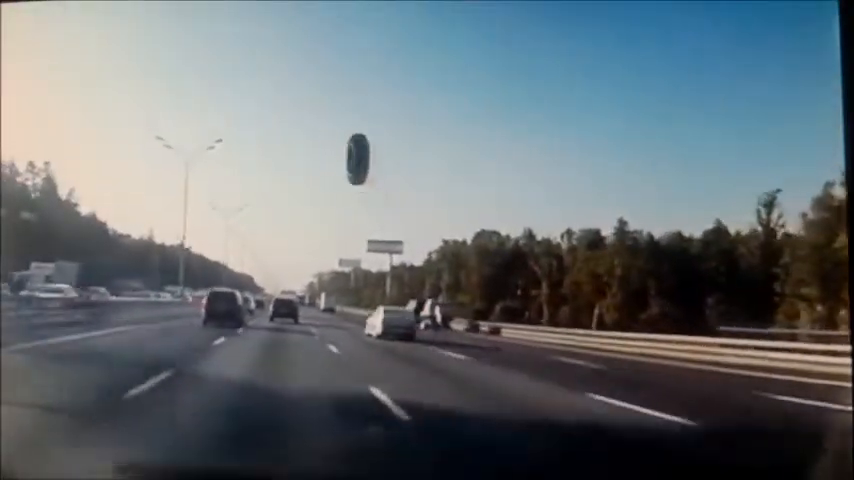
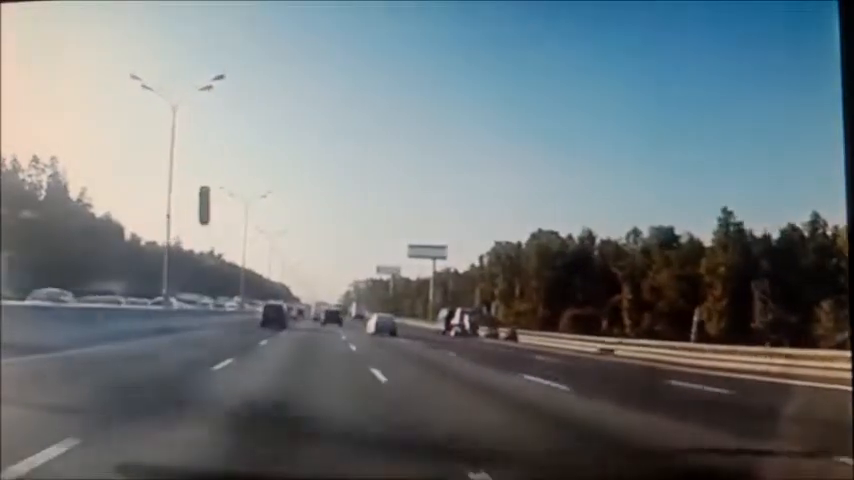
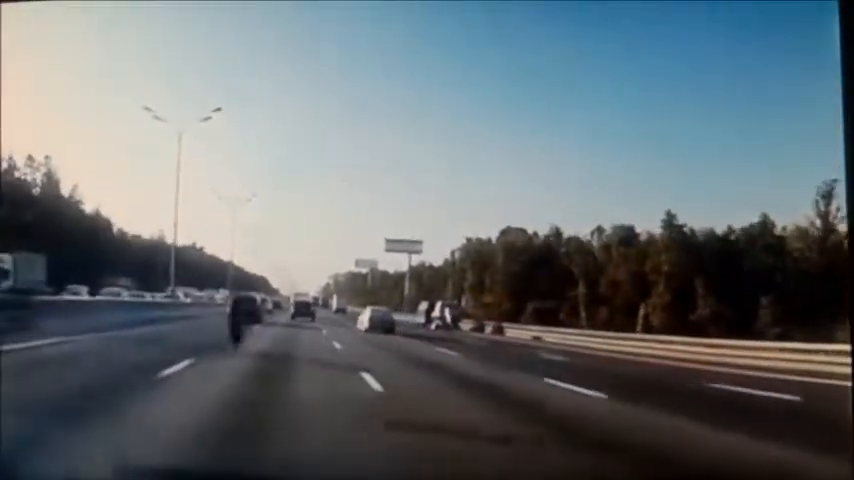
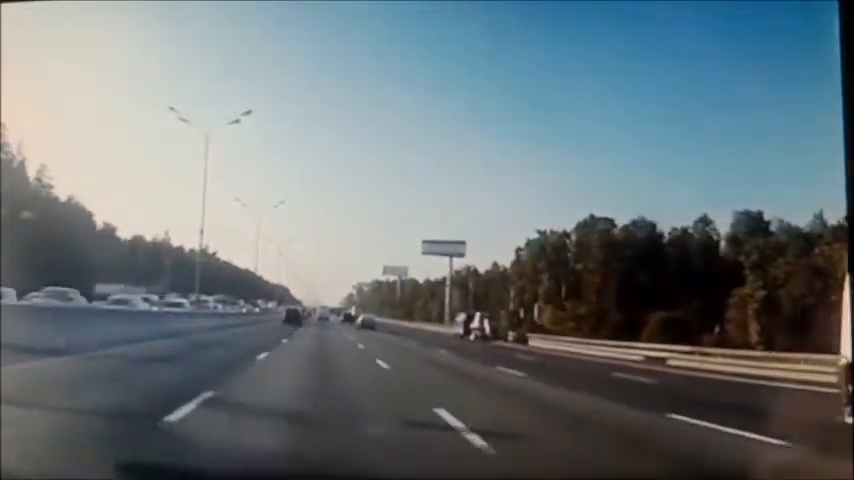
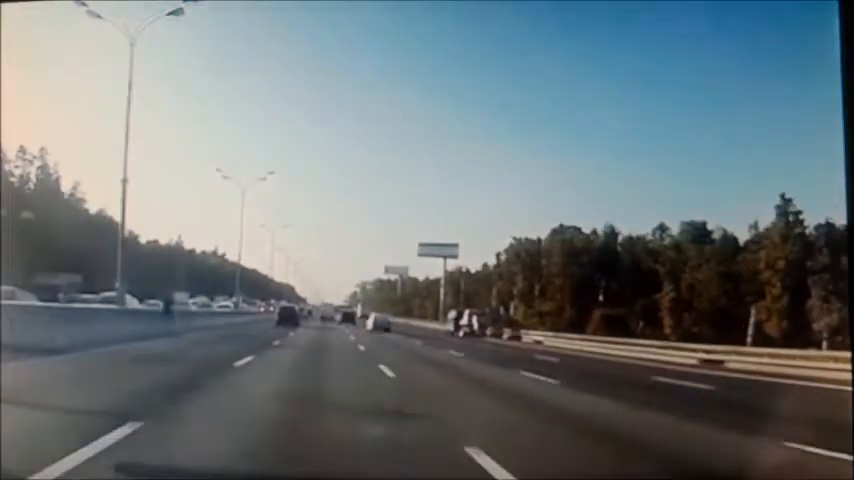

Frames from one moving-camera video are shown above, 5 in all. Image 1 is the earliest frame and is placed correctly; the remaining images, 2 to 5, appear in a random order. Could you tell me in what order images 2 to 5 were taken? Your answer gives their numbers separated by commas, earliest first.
3, 2, 5, 4
